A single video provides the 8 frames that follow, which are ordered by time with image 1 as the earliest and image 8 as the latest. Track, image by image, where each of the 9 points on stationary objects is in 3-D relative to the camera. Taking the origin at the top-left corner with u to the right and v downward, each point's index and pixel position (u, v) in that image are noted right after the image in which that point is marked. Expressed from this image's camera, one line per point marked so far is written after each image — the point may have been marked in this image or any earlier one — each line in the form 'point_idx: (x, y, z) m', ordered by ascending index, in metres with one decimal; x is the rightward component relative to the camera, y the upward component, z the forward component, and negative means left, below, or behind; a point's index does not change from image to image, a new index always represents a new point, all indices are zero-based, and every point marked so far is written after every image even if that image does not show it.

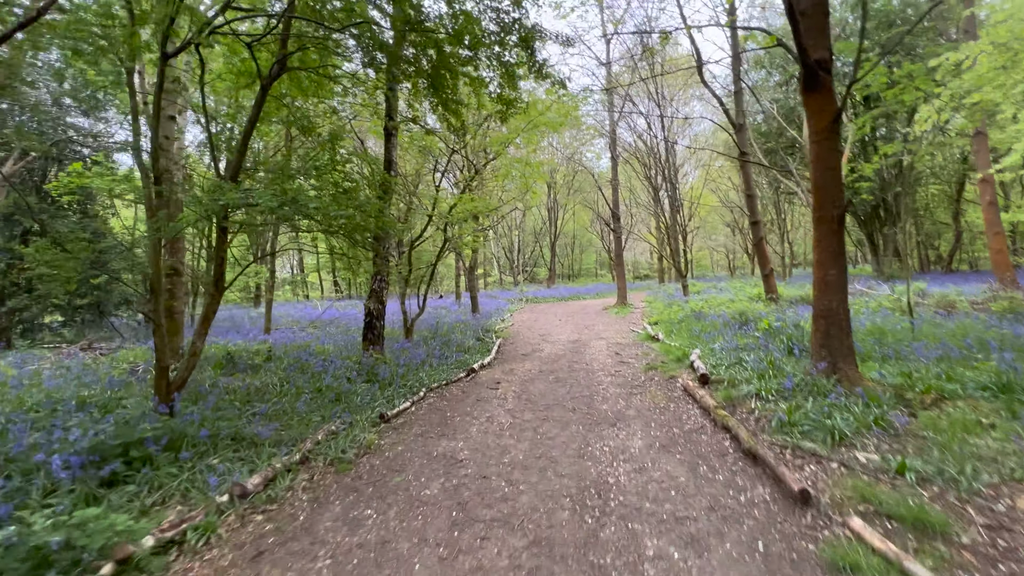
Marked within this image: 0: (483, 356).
0: (-0.5, -1.1, +7.0) m
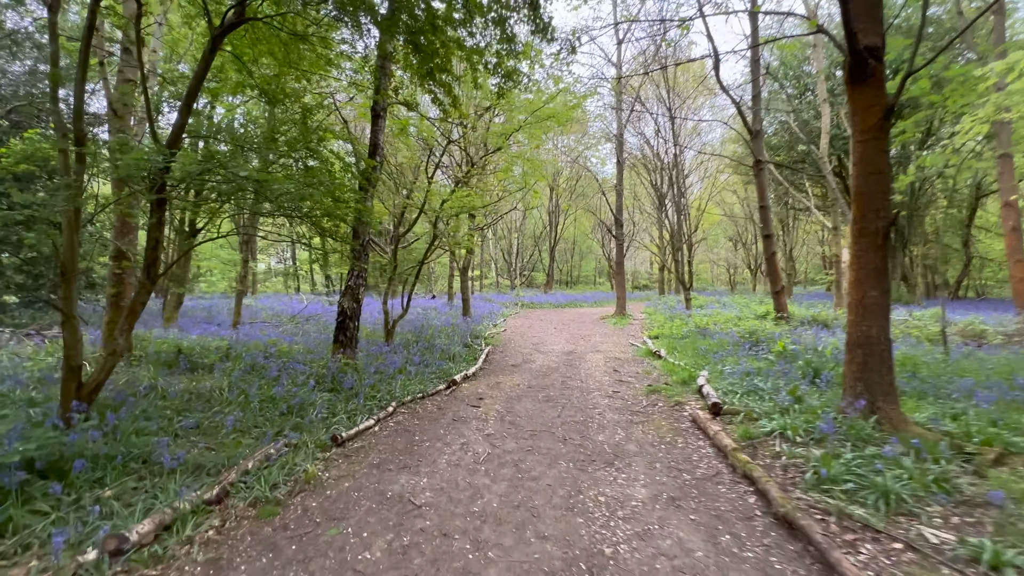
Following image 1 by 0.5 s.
0: (-0.6, -1.1, +6.4) m
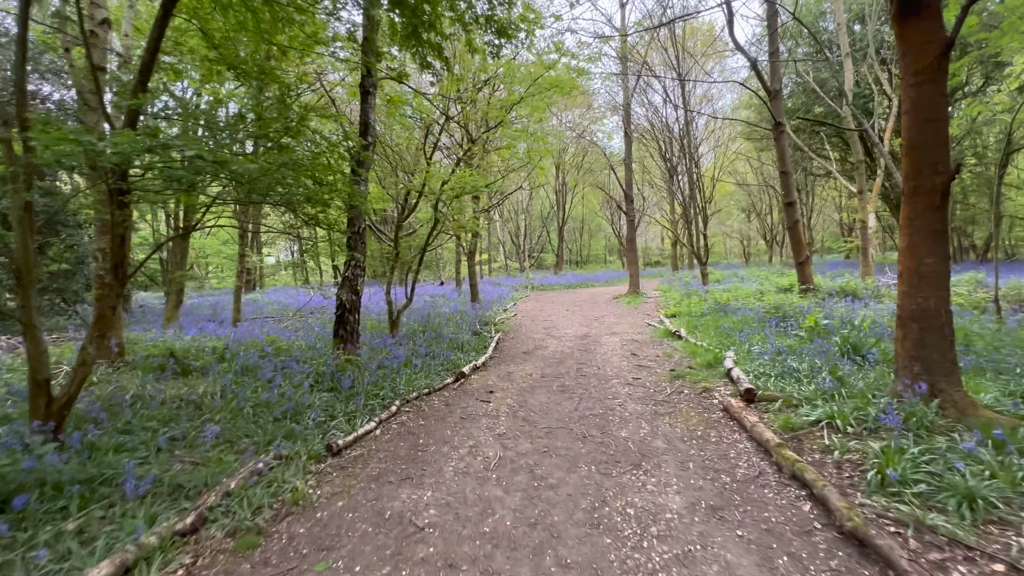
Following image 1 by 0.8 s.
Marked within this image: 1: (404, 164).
0: (-0.5, -0.9, +6.1) m
1: (-1.7, +2.0, +7.1) m
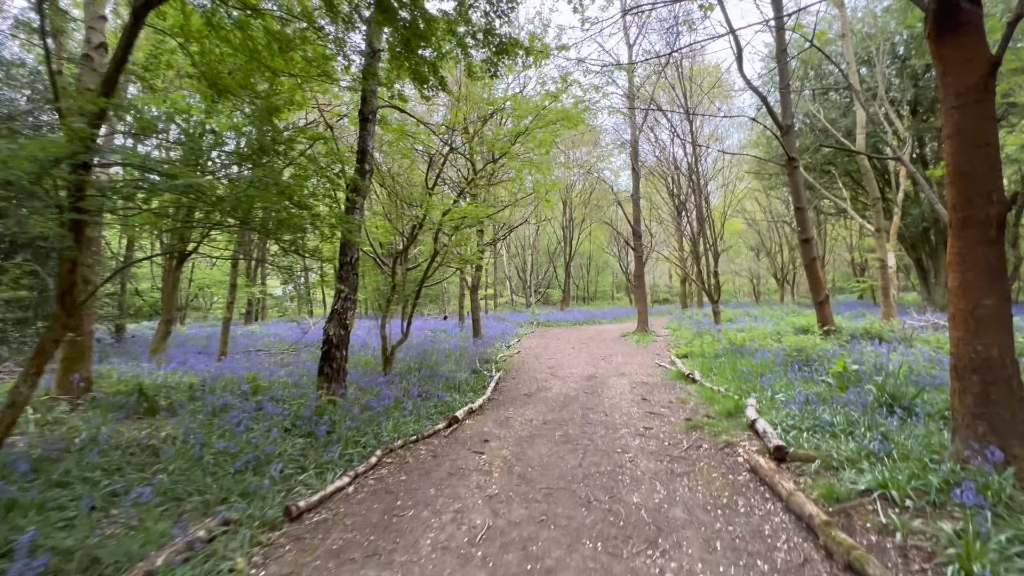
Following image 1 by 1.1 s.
0: (-0.5, -1.4, +5.6) m
1: (-1.7, +1.4, +6.9) m
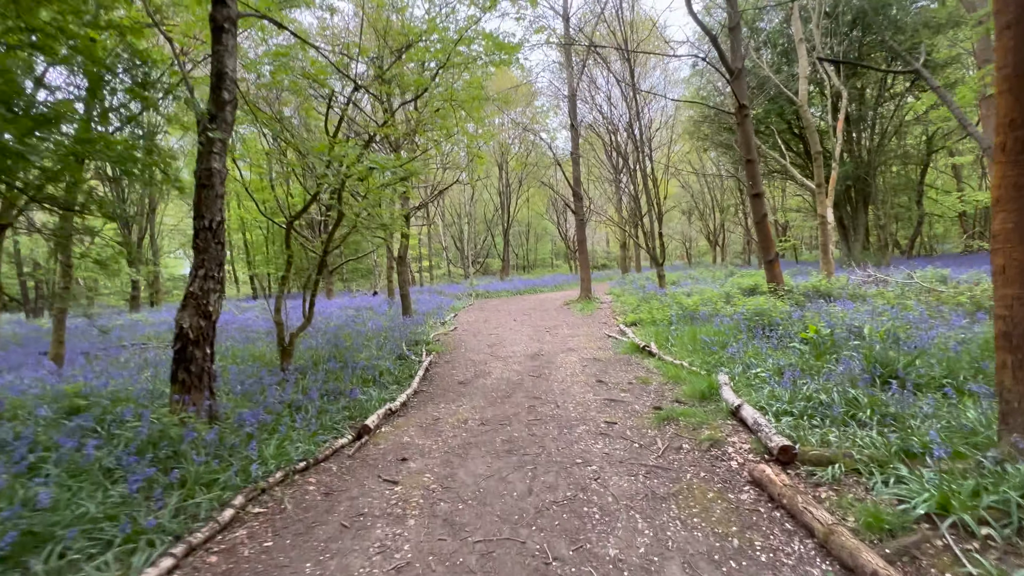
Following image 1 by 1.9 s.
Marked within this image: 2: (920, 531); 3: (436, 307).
0: (-1.2, -1.1, +4.6) m
1: (-2.6, +1.8, +5.5) m
2: (+1.6, -0.9, +1.8) m
3: (-1.9, -0.5, +11.0) m
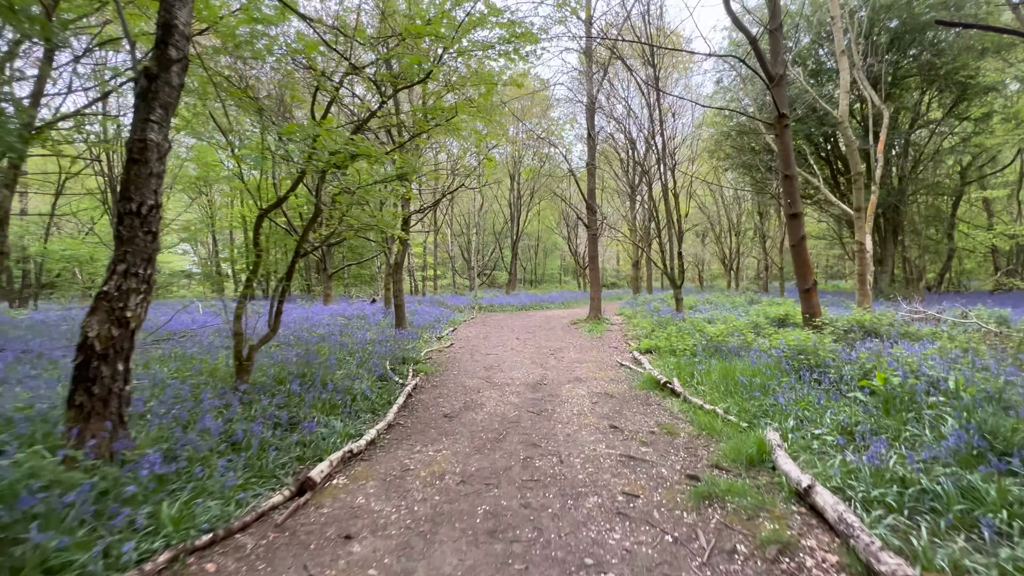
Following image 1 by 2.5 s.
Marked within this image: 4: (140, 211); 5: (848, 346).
0: (-1.2, -1.1, +3.8) m
1: (-2.5, +1.7, +4.9) m
2: (+1.5, -1.1, +0.9) m
3: (-1.8, -0.7, +10.3) m
4: (-2.4, +0.5, +2.9) m
5: (+3.8, -0.7, +5.1) m
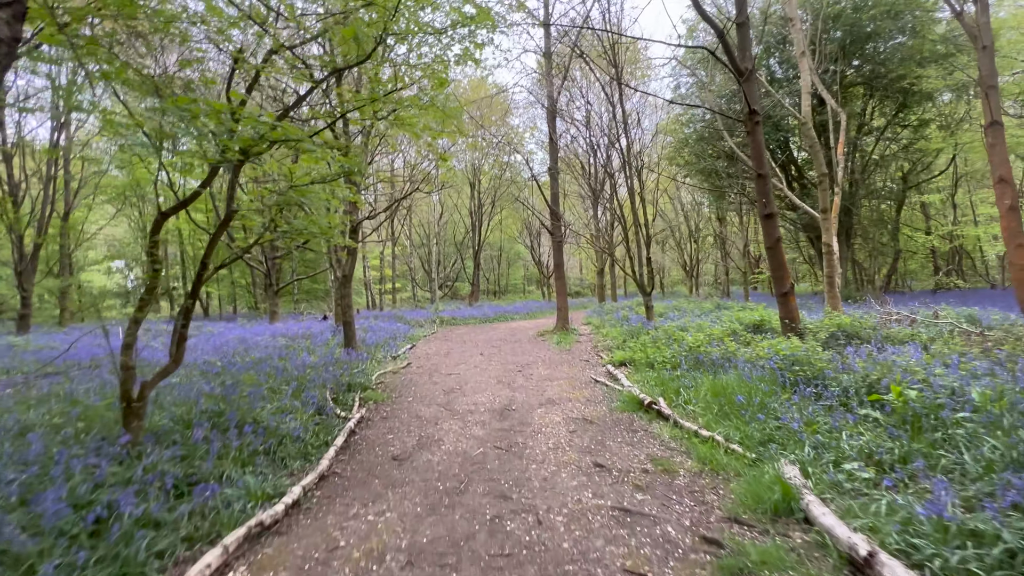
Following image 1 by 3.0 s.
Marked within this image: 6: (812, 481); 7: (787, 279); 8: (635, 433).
0: (-1.5, -1.3, +3.0) m
1: (-2.9, +1.5, +4.0) m
2: (+1.5, -1.1, +0.4) m
3: (-2.6, -1.0, +9.4) m
4: (-2.6, +0.4, +2.1) m
5: (+3.4, -0.7, +4.7) m
6: (+1.6, -1.0, +2.5) m
7: (+3.9, +0.1, +6.4) m
8: (+1.0, -1.2, +3.6) m
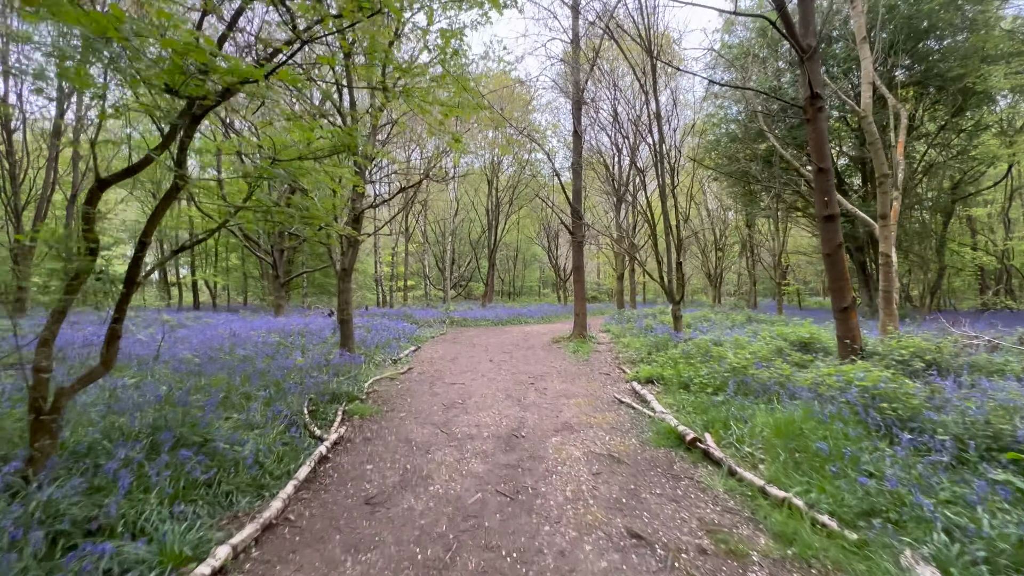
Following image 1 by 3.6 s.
0: (-1.4, -1.2, +2.3) m
1: (-2.7, +1.7, +3.4) m
2: (+1.4, -1.1, -0.5) m
3: (-2.3, -0.9, +8.7) m
4: (-2.5, +0.5, +1.4) m
5: (+3.5, -0.8, +3.8) m
6: (+1.7, -1.1, +1.6) m
7: (+4.1, 0.0, +5.5) m
8: (+1.0, -1.2, +2.8) m
